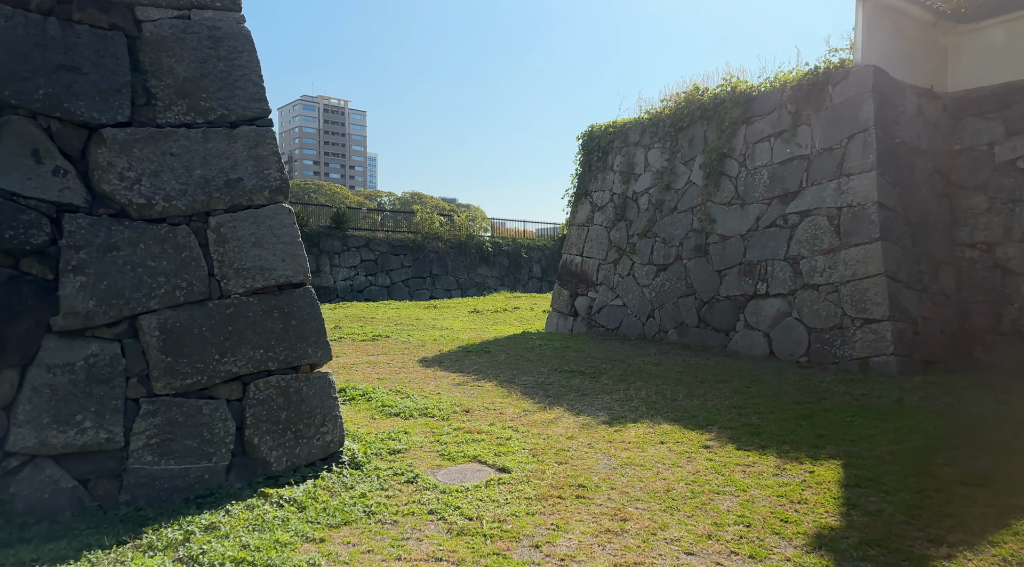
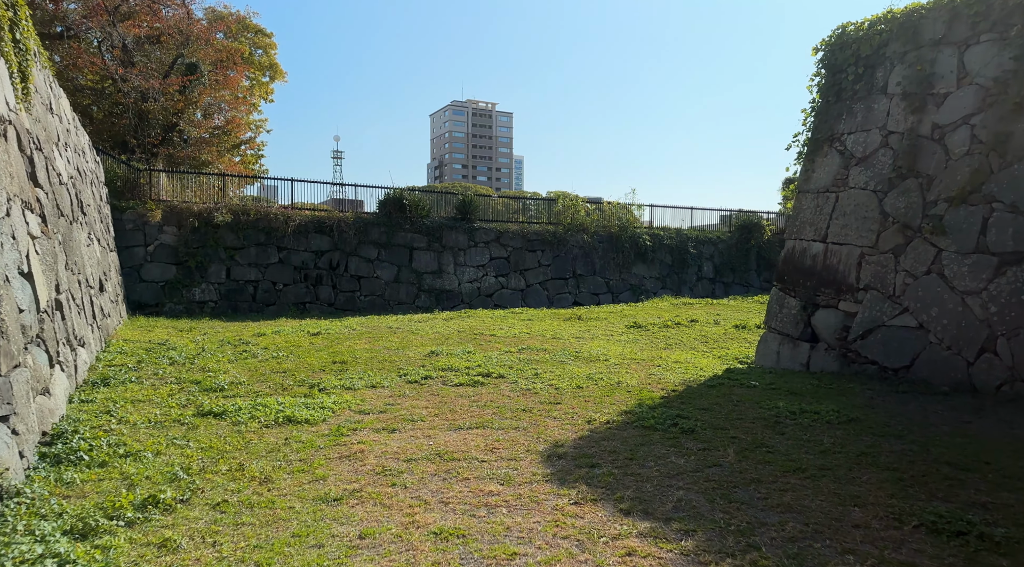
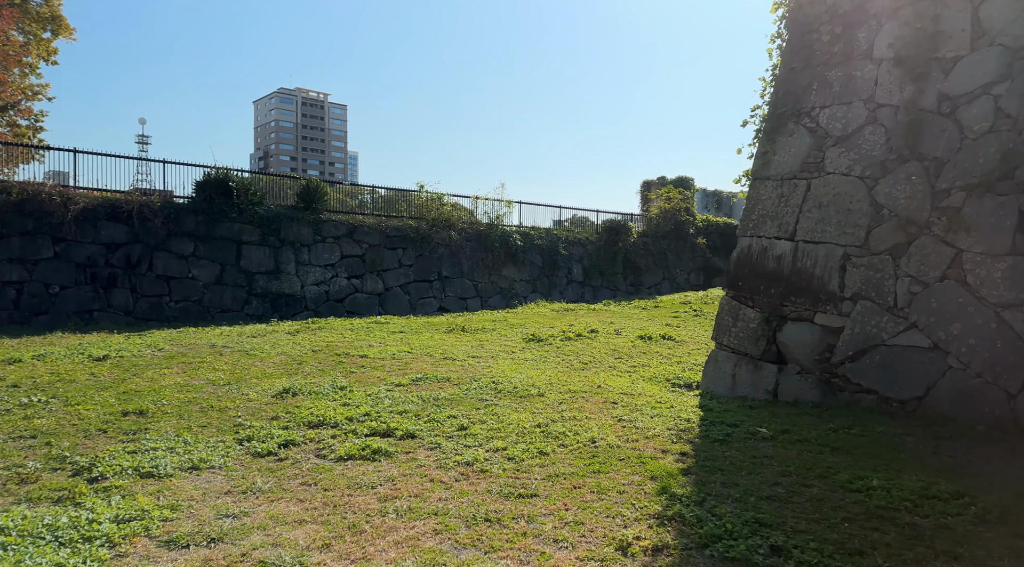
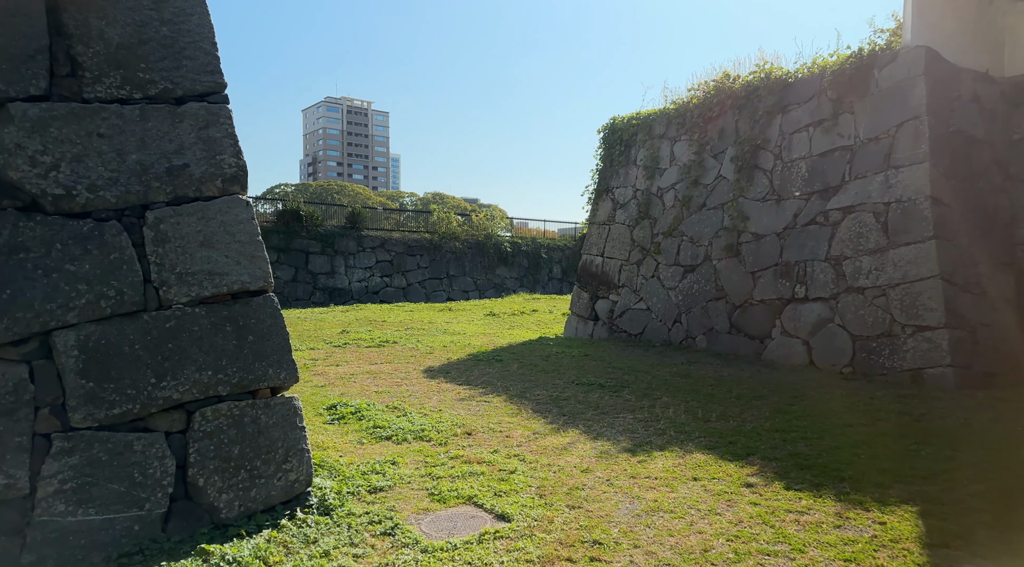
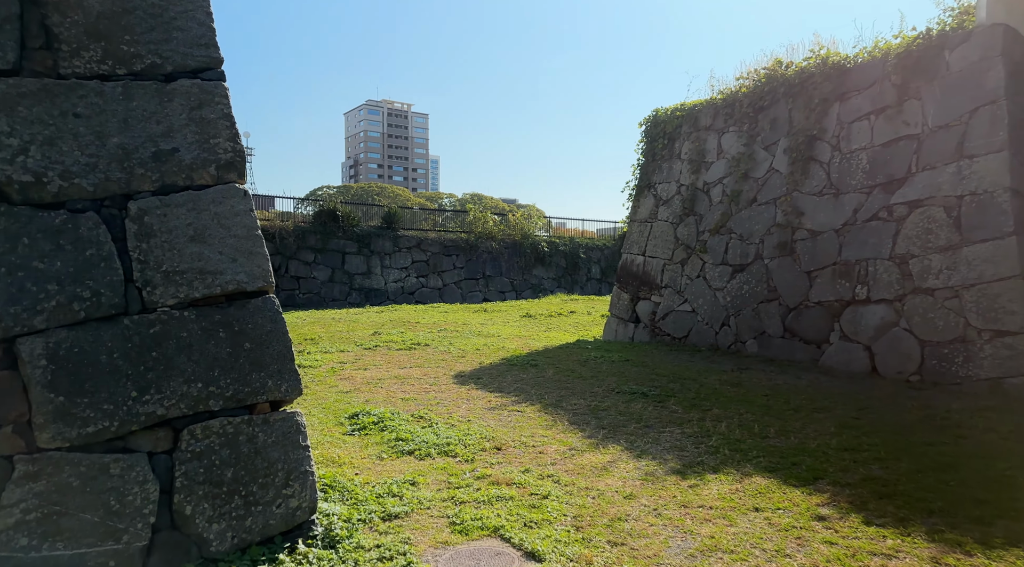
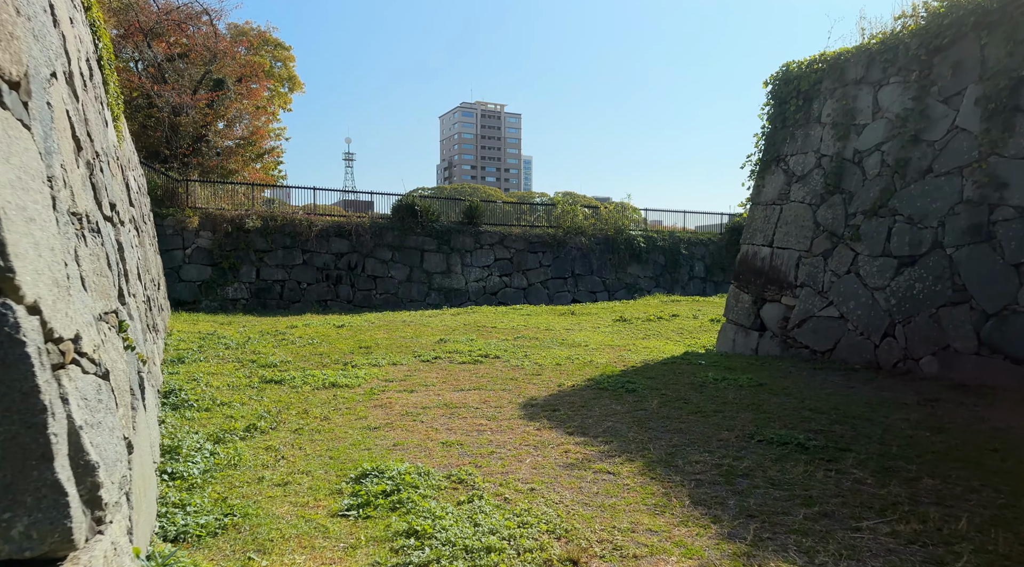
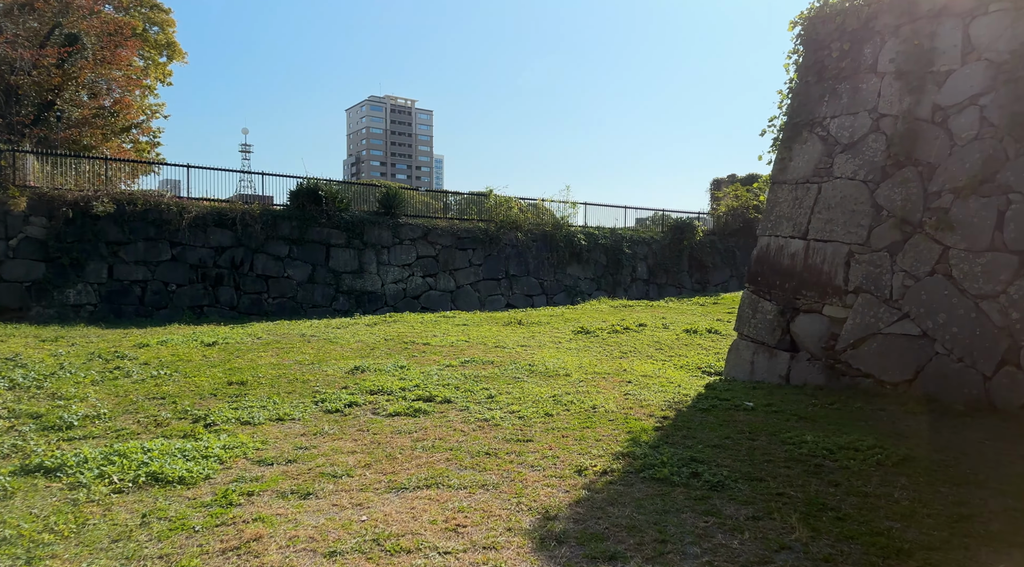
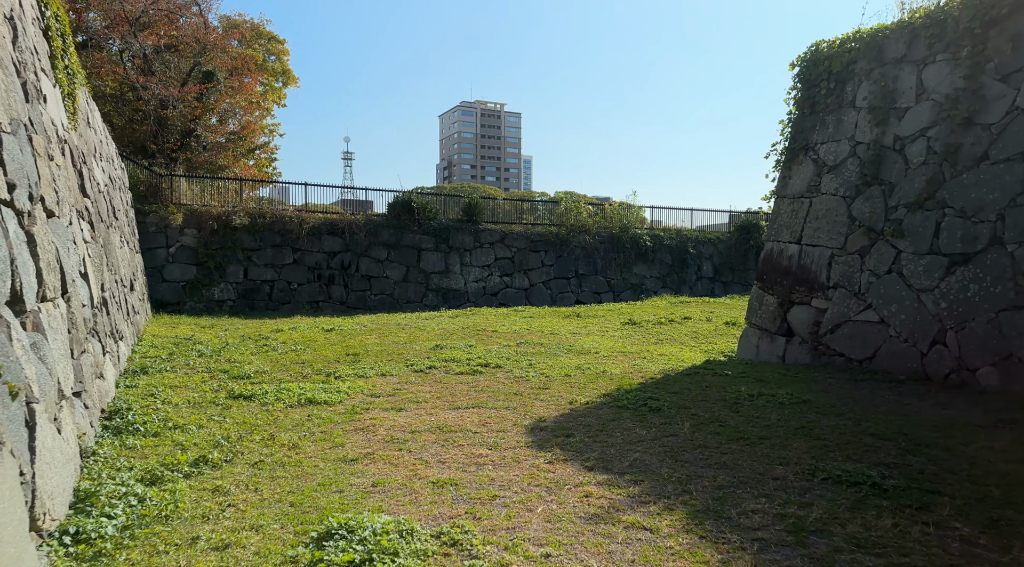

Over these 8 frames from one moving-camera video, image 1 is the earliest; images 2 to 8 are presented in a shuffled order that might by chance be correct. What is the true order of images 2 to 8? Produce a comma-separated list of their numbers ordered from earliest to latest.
4, 5, 6, 8, 2, 7, 3
